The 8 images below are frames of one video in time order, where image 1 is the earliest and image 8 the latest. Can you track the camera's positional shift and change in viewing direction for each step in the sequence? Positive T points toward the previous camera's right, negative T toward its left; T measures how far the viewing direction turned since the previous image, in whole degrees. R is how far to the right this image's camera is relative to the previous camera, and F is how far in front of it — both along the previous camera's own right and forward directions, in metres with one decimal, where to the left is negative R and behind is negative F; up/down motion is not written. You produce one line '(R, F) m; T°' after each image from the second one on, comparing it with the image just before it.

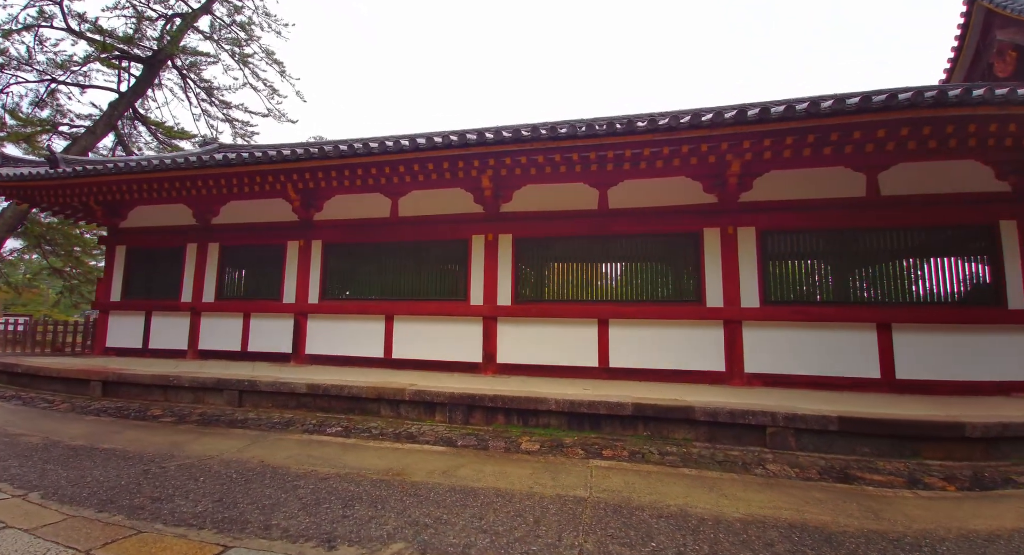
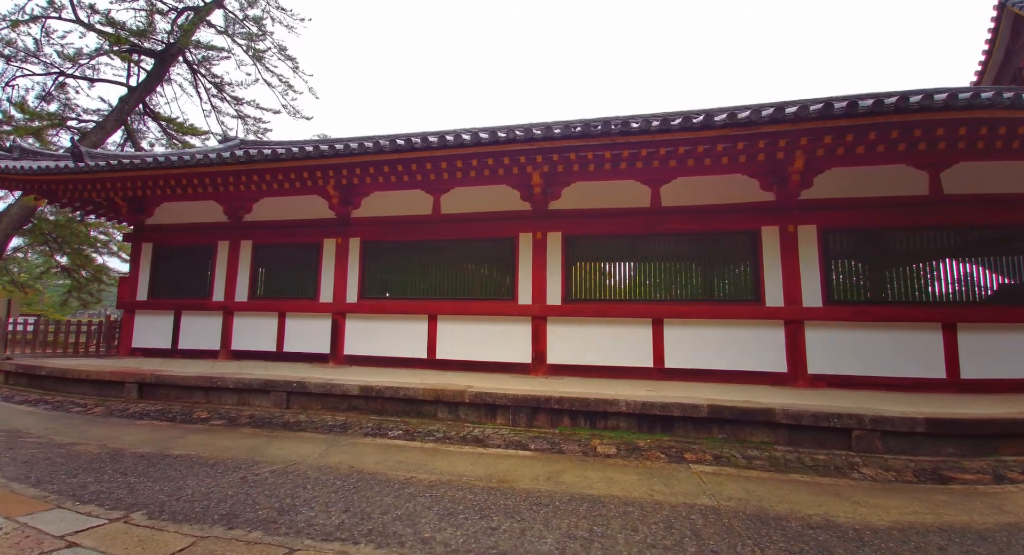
(-0.7, +0.1) m; +1°
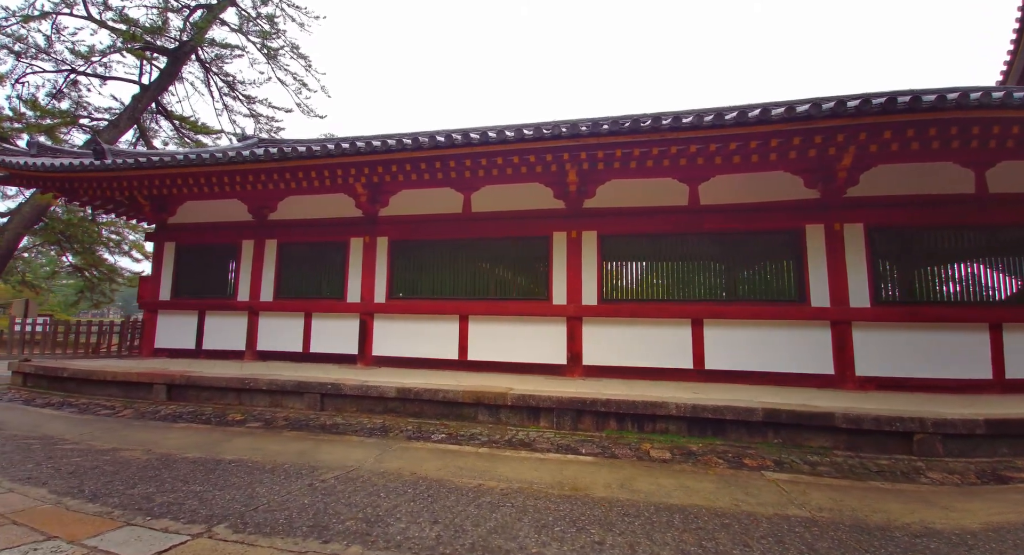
(-0.4, +0.1) m; 0°
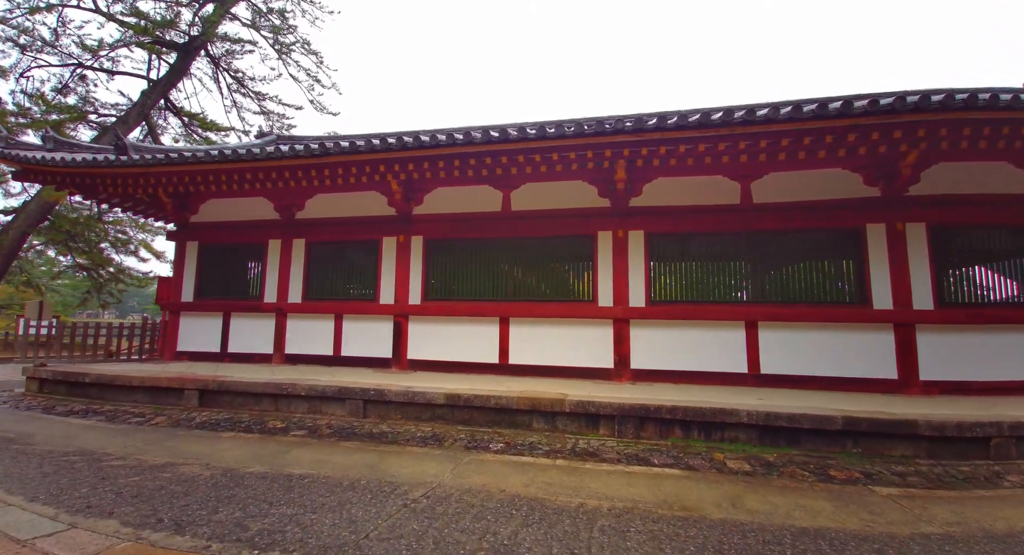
(-0.6, +0.2) m; +1°
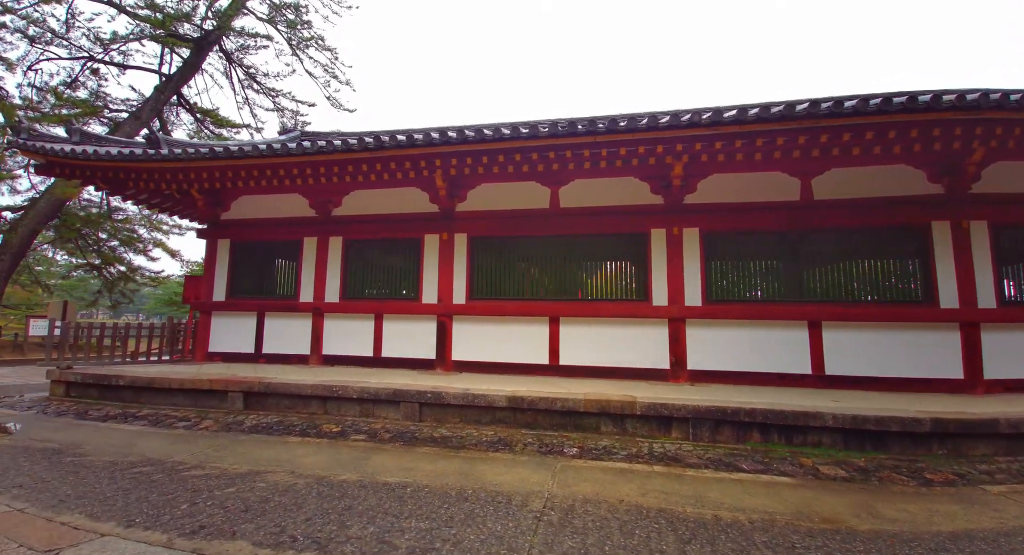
(-0.7, +0.1) m; +1°
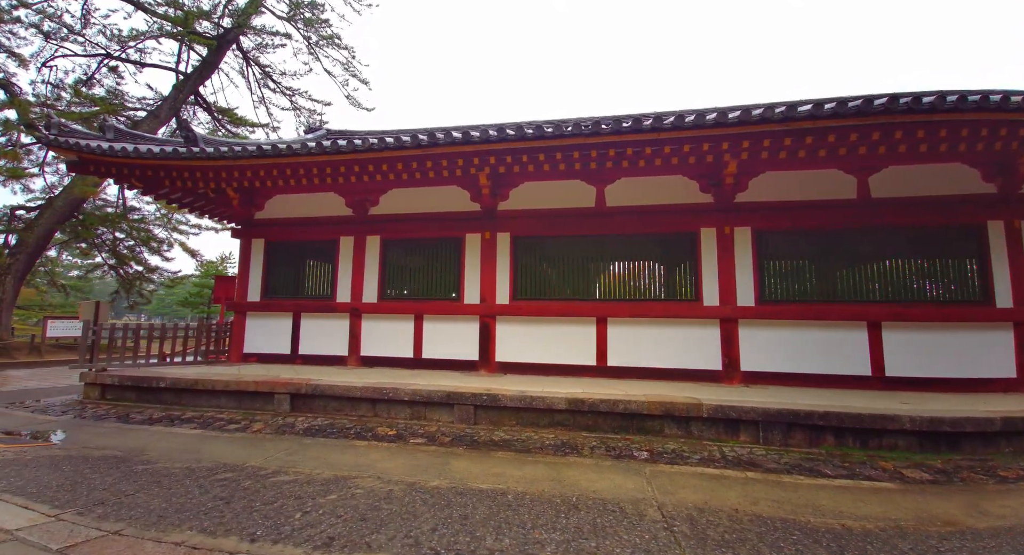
(-0.6, +0.1) m; 0°
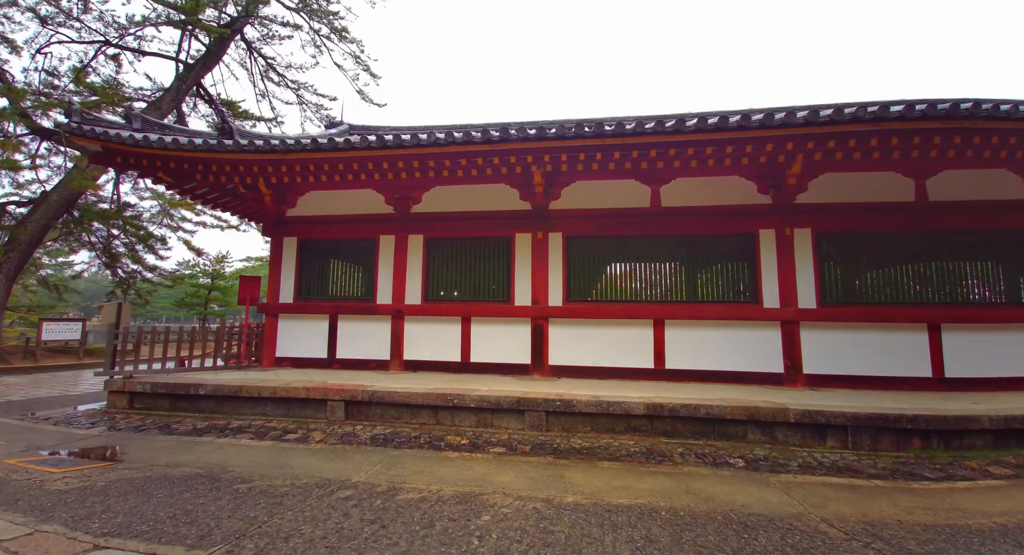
(-0.9, +0.2) m; +2°
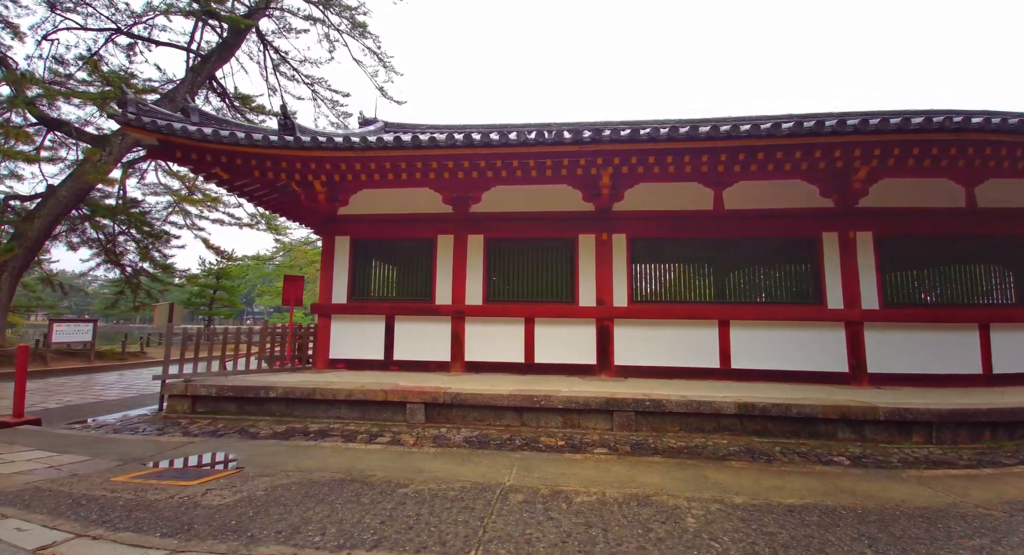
(-1.0, 0.0) m; +3°
